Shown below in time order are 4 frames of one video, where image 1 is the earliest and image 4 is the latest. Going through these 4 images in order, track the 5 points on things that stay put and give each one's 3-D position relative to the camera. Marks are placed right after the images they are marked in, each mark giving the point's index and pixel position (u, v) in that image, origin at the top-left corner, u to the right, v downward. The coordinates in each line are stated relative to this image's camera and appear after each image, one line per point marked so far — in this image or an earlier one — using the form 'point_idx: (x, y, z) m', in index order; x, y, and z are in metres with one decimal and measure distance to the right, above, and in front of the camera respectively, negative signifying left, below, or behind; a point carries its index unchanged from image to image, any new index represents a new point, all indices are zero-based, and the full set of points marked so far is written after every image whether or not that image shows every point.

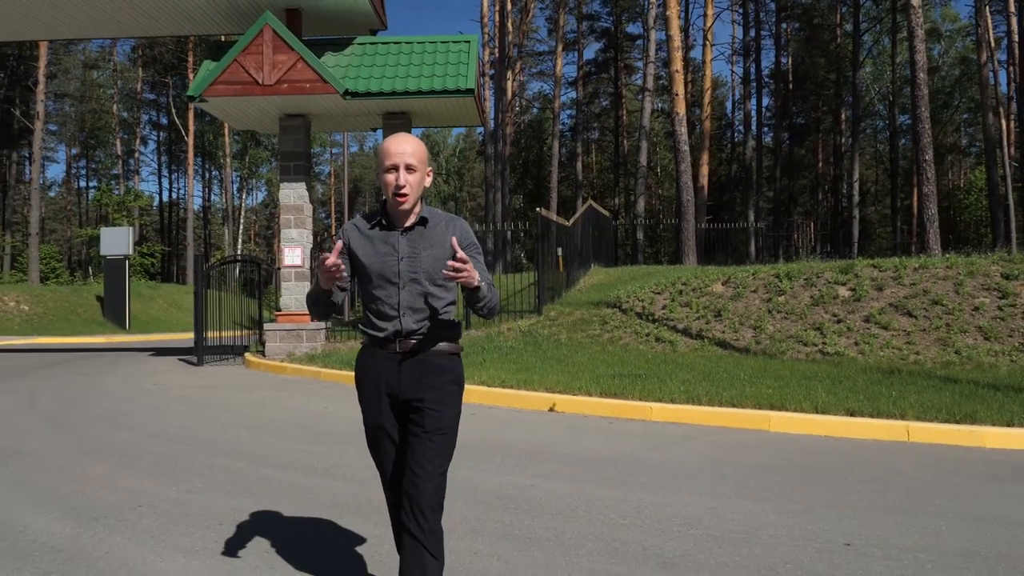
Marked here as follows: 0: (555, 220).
0: (+0.9, +1.3, +15.1) m
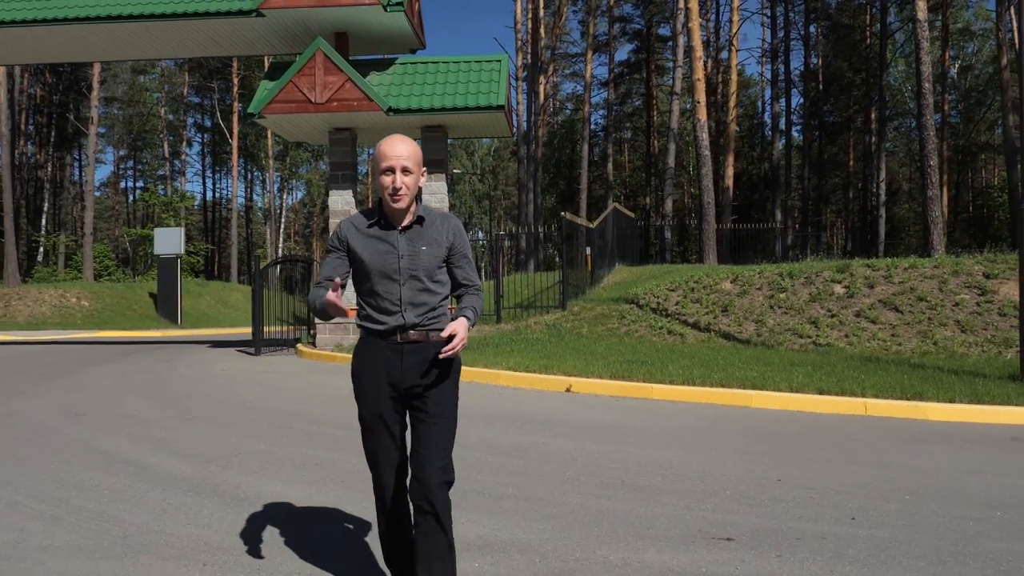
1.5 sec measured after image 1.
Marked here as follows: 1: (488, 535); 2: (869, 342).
0: (+1.4, +1.4, +16.3) m
1: (-0.1, -1.3, +4.0) m
2: (+4.9, -0.7, +10.6) m
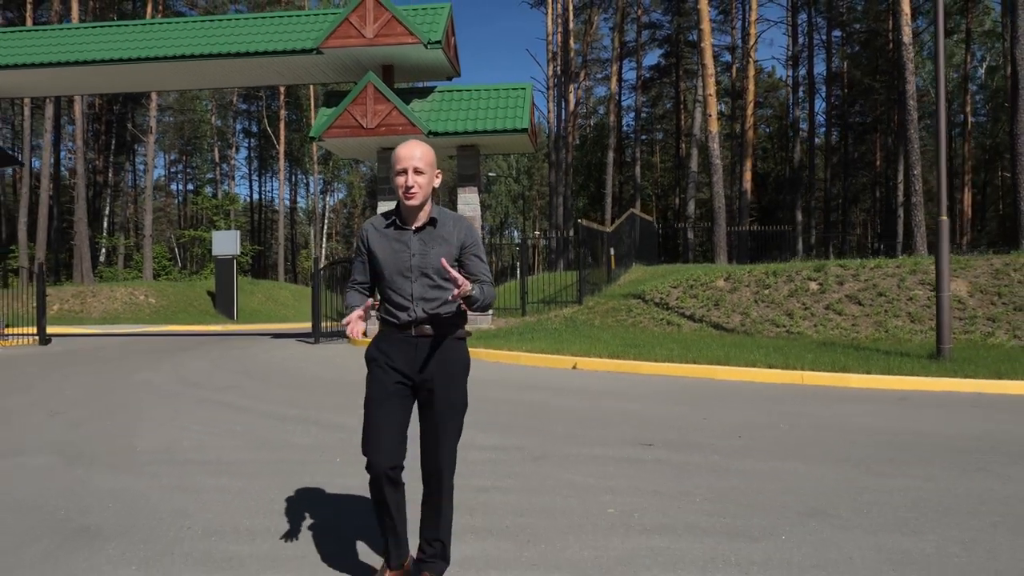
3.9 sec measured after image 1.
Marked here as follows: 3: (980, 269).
0: (+2.0, +1.4, +18.5) m
1: (-0.1, -1.2, +6.2) m
2: (+5.2, -0.7, +12.6) m
3: (+8.1, +0.3, +13.4) m
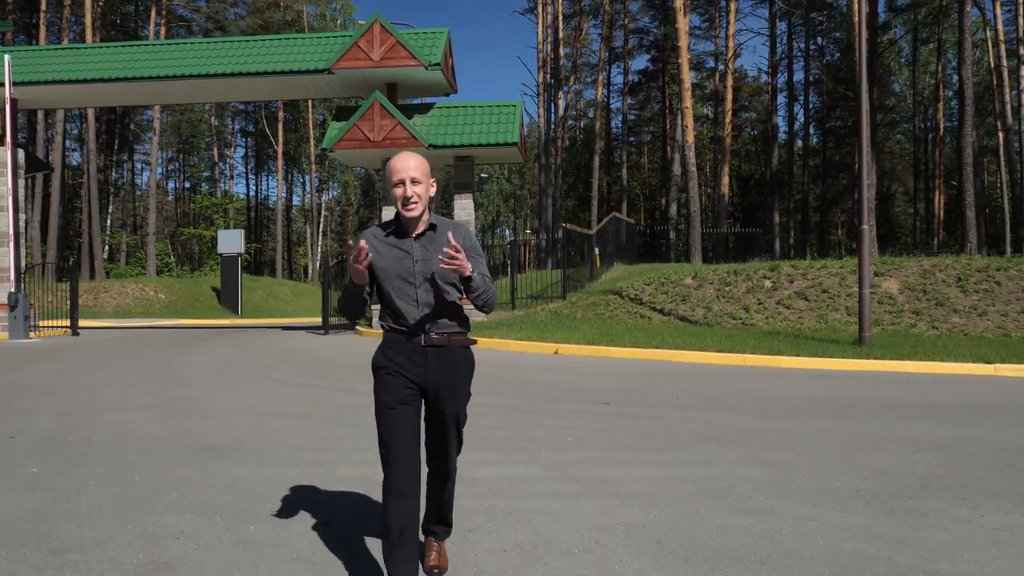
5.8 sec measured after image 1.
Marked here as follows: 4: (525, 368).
0: (+1.8, +1.5, +20.4) m
1: (-0.2, -1.2, +8.1) m
2: (+5.1, -0.6, +14.6) m
3: (+7.9, +0.4, +15.4) m
4: (+0.2, -1.2, +11.2) m
